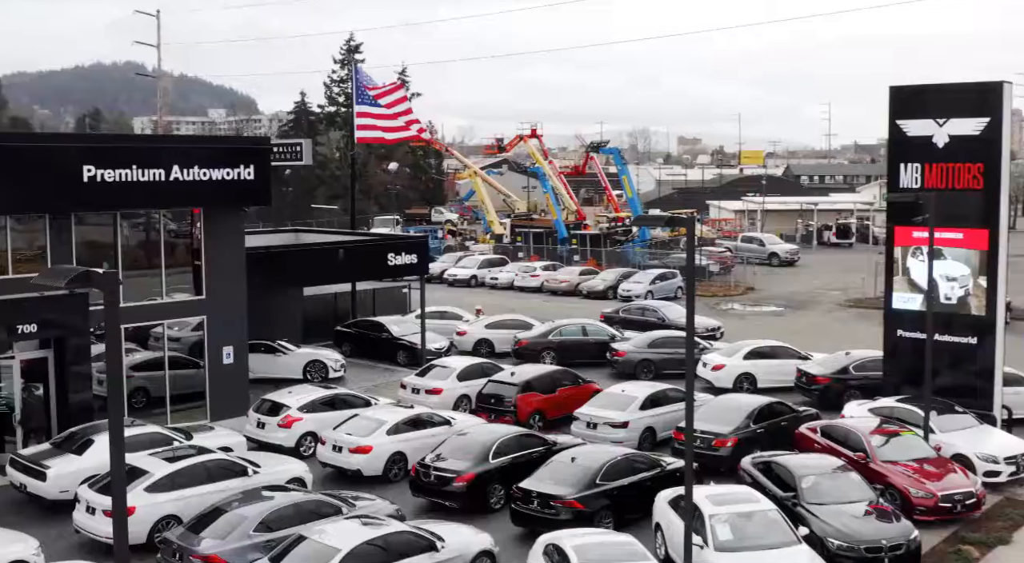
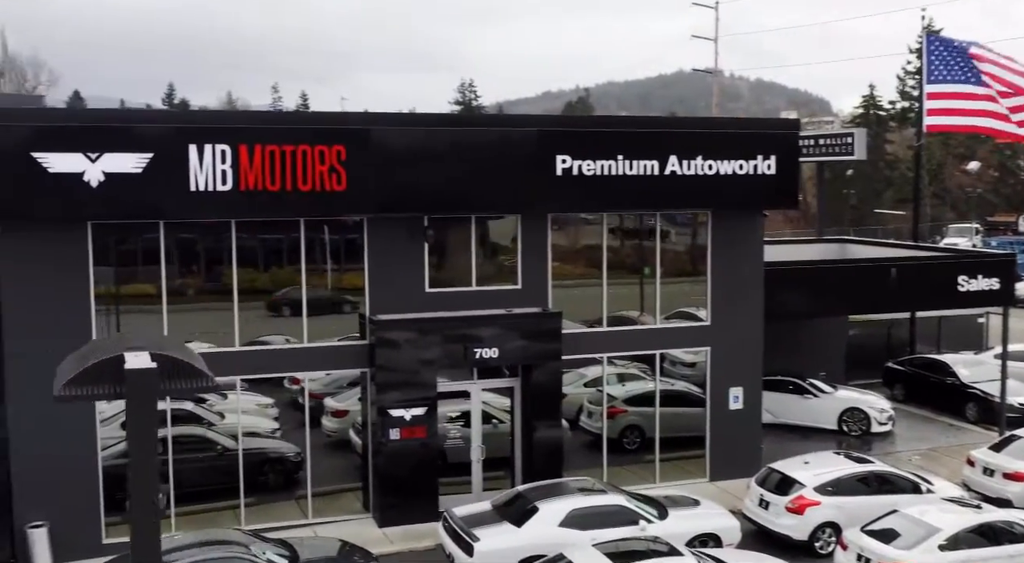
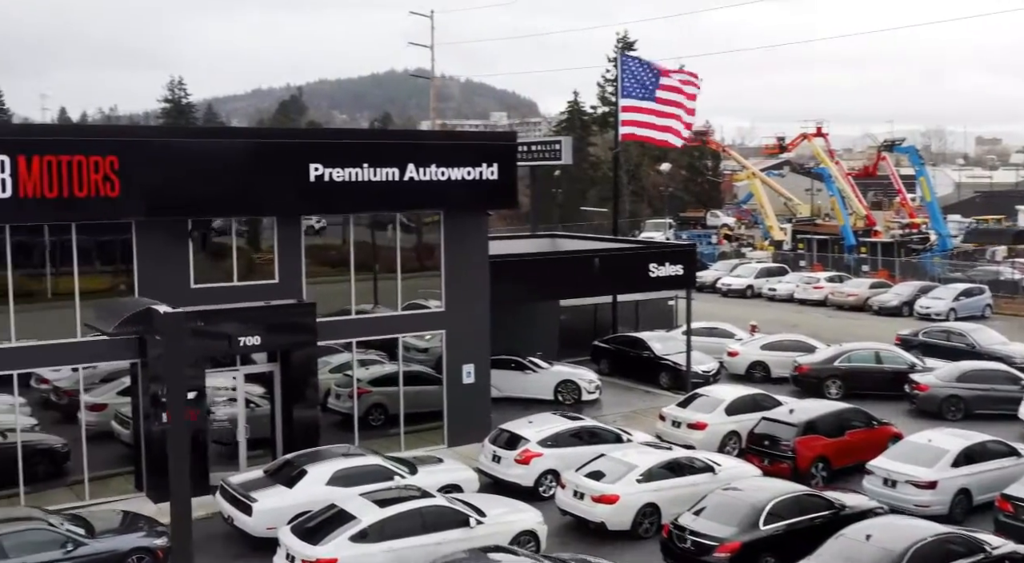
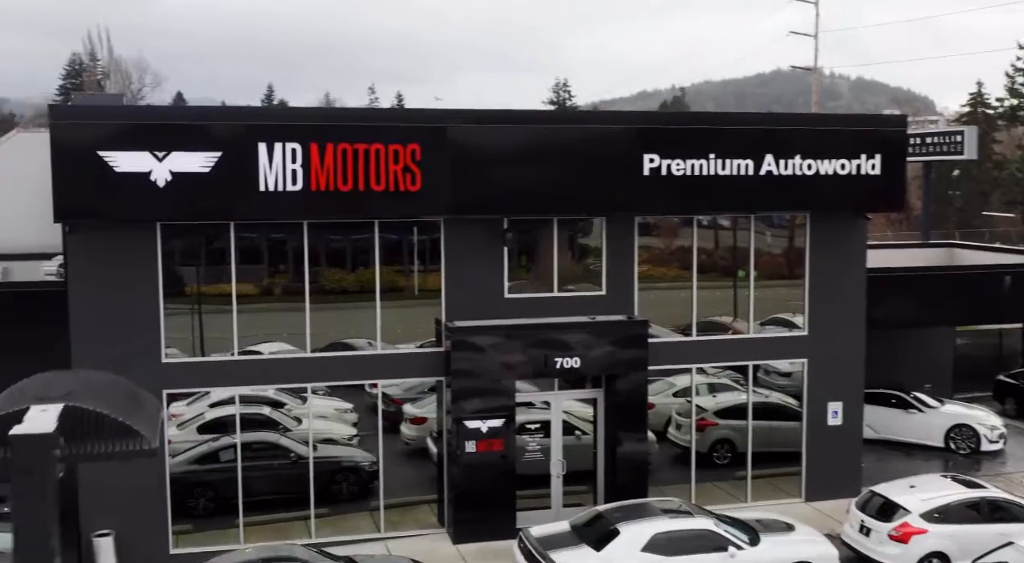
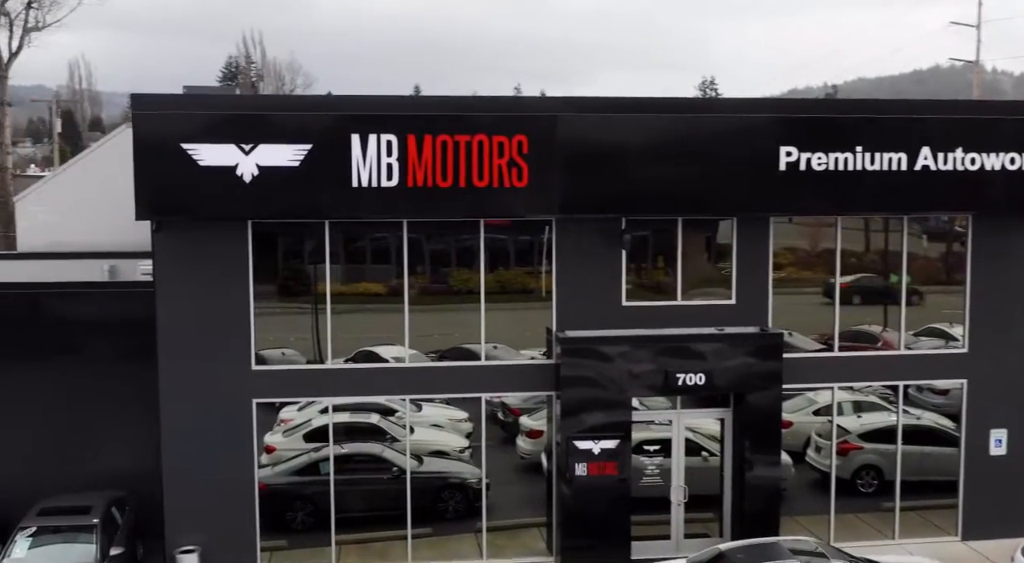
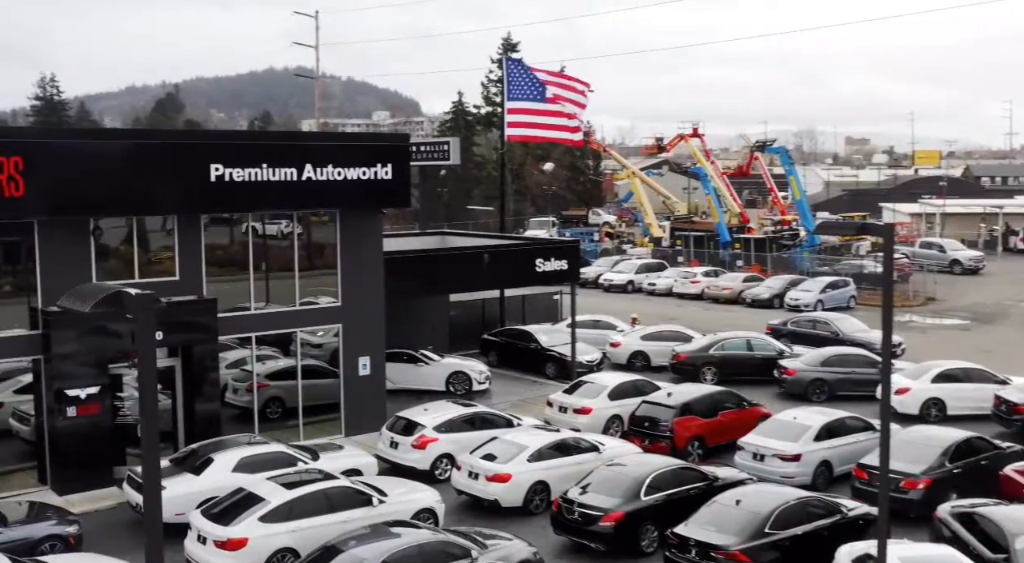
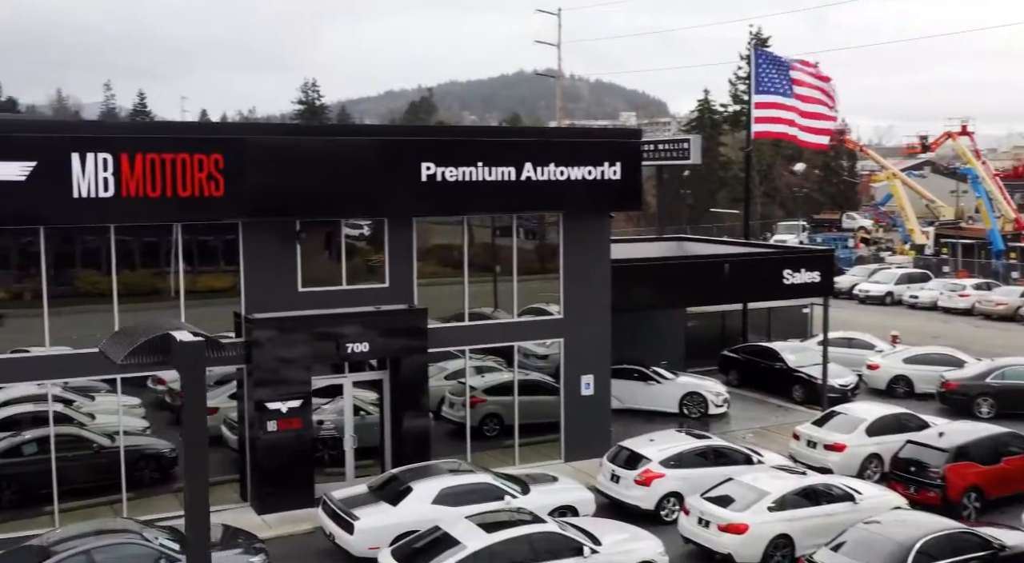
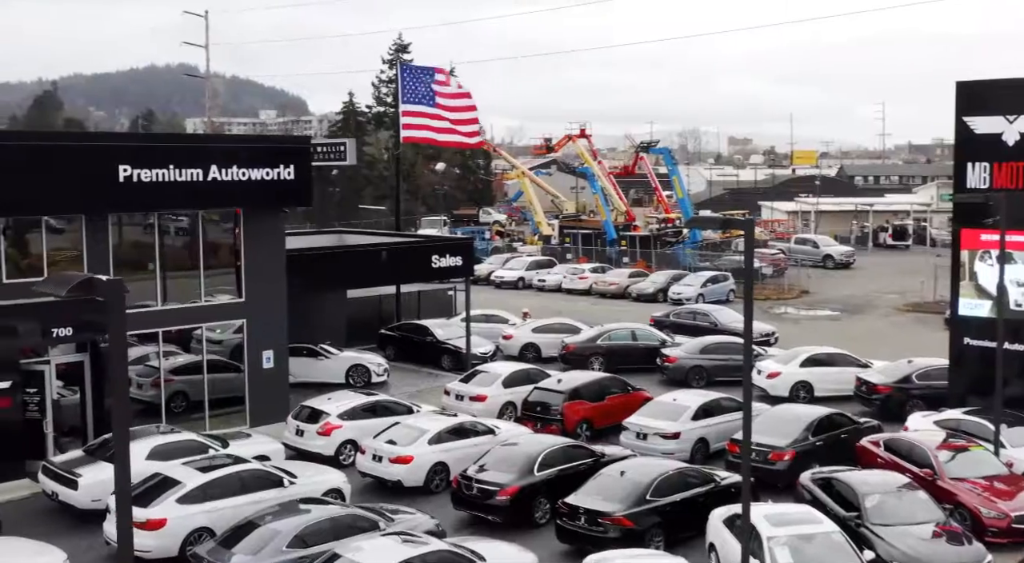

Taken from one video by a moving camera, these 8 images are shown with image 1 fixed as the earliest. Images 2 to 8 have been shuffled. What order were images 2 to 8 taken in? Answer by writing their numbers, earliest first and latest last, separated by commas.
8, 6, 3, 7, 2, 4, 5
